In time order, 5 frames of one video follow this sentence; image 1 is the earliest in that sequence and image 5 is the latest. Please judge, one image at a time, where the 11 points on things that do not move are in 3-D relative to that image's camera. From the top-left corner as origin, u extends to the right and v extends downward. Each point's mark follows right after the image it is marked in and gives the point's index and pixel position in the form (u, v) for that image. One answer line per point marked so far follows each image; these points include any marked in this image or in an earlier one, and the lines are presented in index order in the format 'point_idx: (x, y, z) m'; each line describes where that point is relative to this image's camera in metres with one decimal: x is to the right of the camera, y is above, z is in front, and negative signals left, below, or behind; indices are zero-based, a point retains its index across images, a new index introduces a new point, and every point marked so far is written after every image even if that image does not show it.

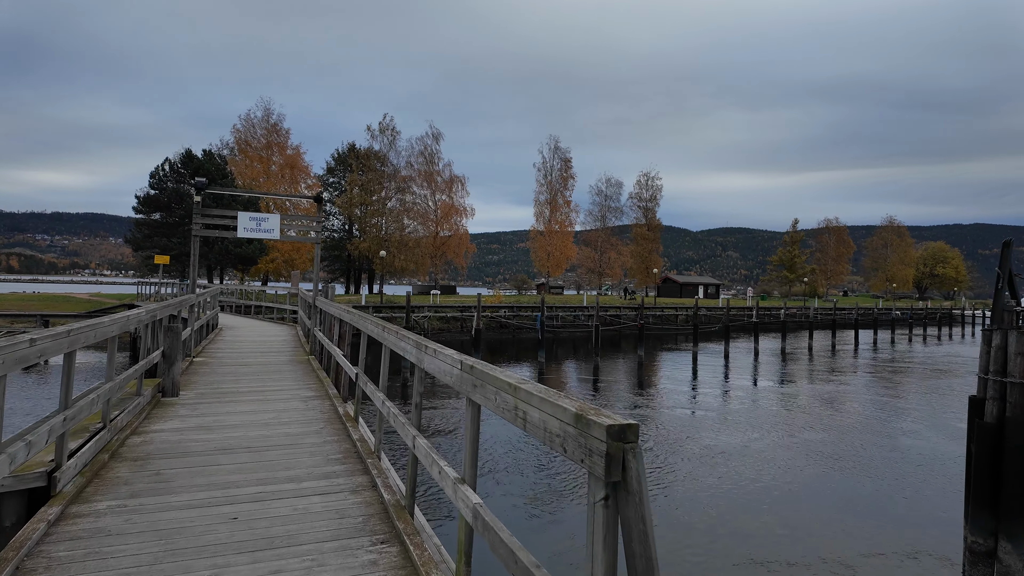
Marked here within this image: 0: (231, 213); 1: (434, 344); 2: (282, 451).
0: (-4.1, +1.1, +8.5) m
1: (-0.4, -0.3, +2.6) m
2: (-1.5, -1.1, +3.9) m
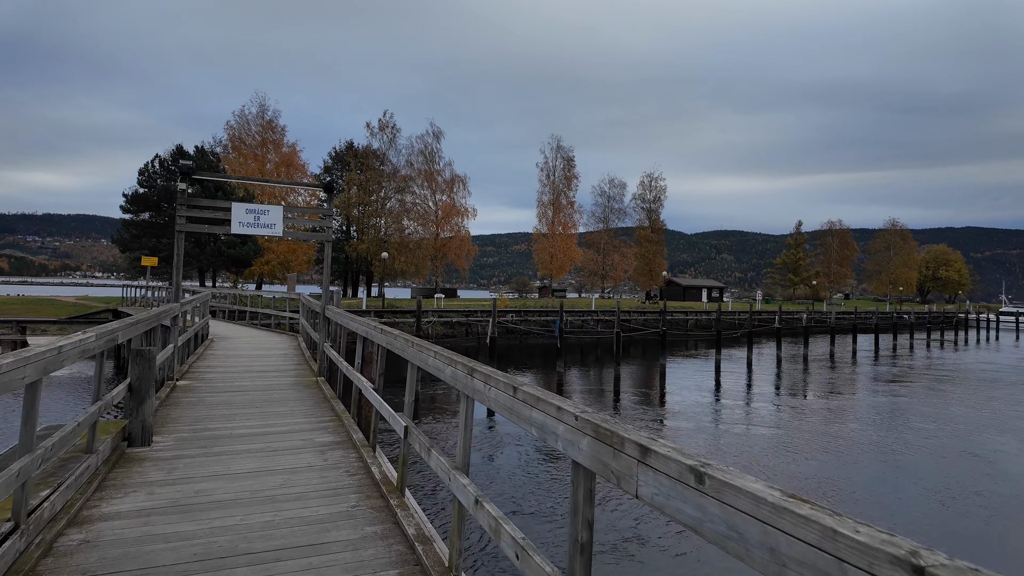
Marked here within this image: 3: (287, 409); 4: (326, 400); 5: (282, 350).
0: (-3.5, +1.0, +7.0) m
1: (+0.3, -0.3, +1.2) m
2: (-0.9, -1.2, +2.5) m
3: (-2.1, -1.1, +5.4) m
4: (-1.8, -1.1, +5.8) m
5: (-4.0, -1.1, +10.0) m
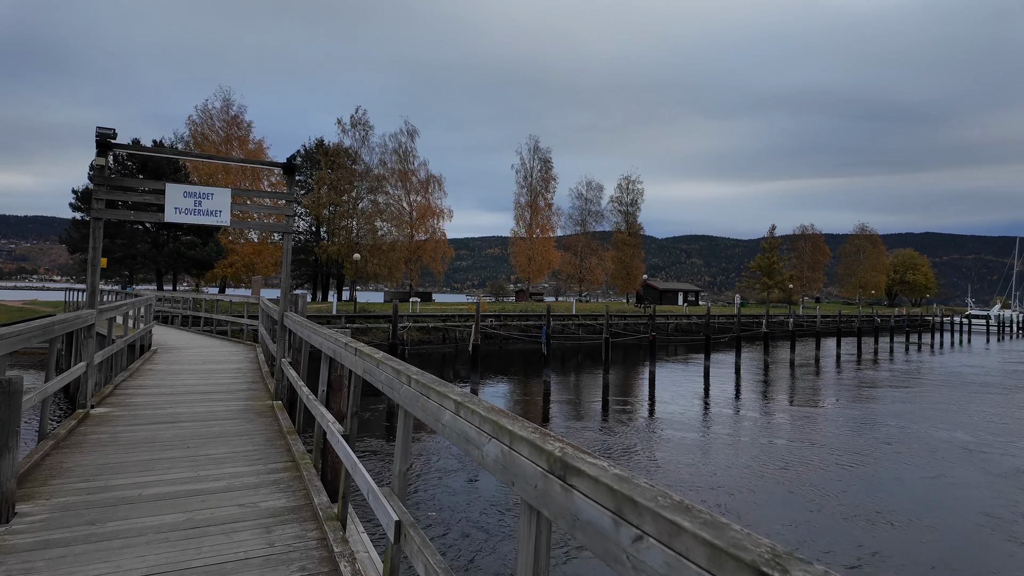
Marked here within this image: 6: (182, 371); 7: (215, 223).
0: (-3.4, +1.0, +5.7) m
1: (+0.6, -0.3, 0.0) m
2: (-0.7, -1.2, +1.2) m
3: (-2.0, -1.2, +4.1) m
4: (-1.8, -1.1, +4.4) m
5: (-4.1, -1.1, +8.6) m
6: (-4.4, -1.1, +7.8) m
7: (-3.0, +0.7, +5.8) m
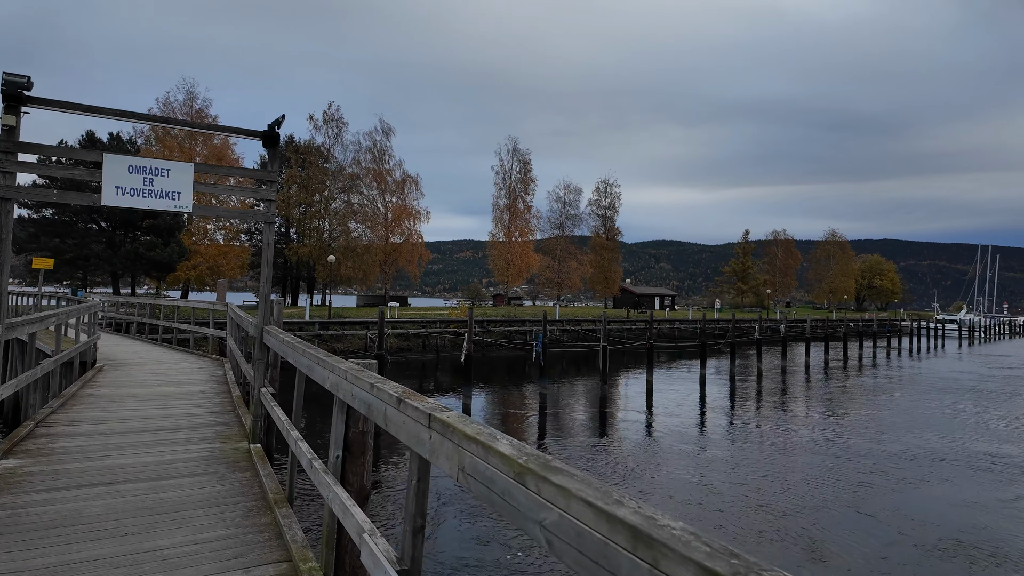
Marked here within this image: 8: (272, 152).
0: (-3.1, +1.0, +4.3) m
1: (+1.3, -0.3, -1.2) m
2: (-0.1, -1.2, -0.1) m
3: (-1.5, -1.2, +2.8) m
4: (-1.3, -1.2, +3.1) m
5: (-3.8, -1.2, +7.1) m
6: (-4.1, -1.2, +6.3) m
7: (-2.6, +0.6, +4.4) m
8: (-1.9, +1.1, +4.6) m
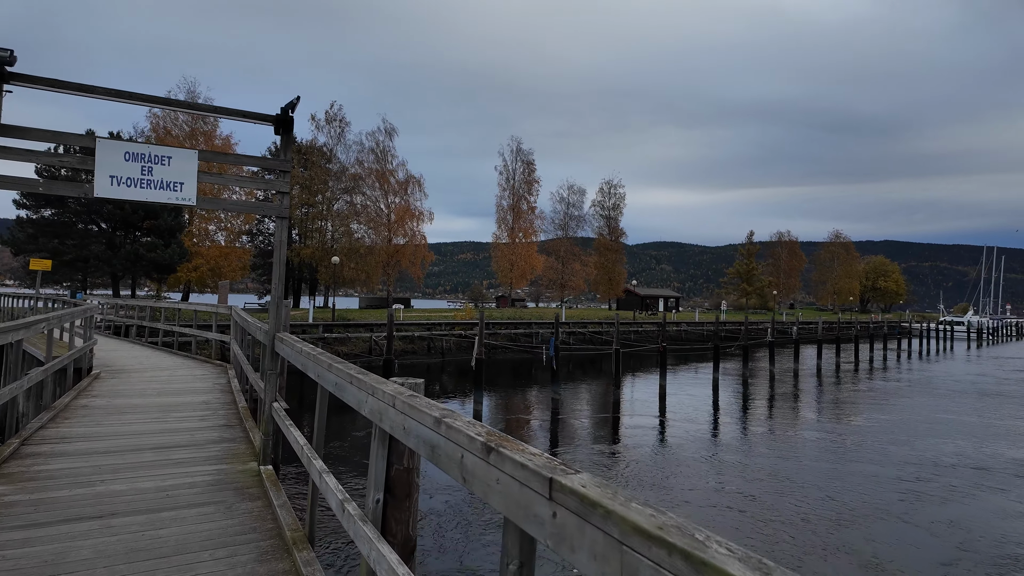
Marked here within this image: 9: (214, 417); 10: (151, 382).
0: (-2.8, +0.9, +3.8) m
1: (+1.5, -0.3, -1.7) m
2: (+0.2, -1.2, -0.5) m
3: (-1.3, -1.2, +2.3) m
4: (-1.0, -1.2, +2.6) m
5: (-3.6, -1.2, +6.7) m
6: (-3.8, -1.2, +5.8) m
7: (-2.3, +0.6, +4.0) m
8: (-1.6, +1.0, +4.1) m
9: (-2.8, -1.2, +5.6) m
10: (-4.6, -1.2, +7.3) m
